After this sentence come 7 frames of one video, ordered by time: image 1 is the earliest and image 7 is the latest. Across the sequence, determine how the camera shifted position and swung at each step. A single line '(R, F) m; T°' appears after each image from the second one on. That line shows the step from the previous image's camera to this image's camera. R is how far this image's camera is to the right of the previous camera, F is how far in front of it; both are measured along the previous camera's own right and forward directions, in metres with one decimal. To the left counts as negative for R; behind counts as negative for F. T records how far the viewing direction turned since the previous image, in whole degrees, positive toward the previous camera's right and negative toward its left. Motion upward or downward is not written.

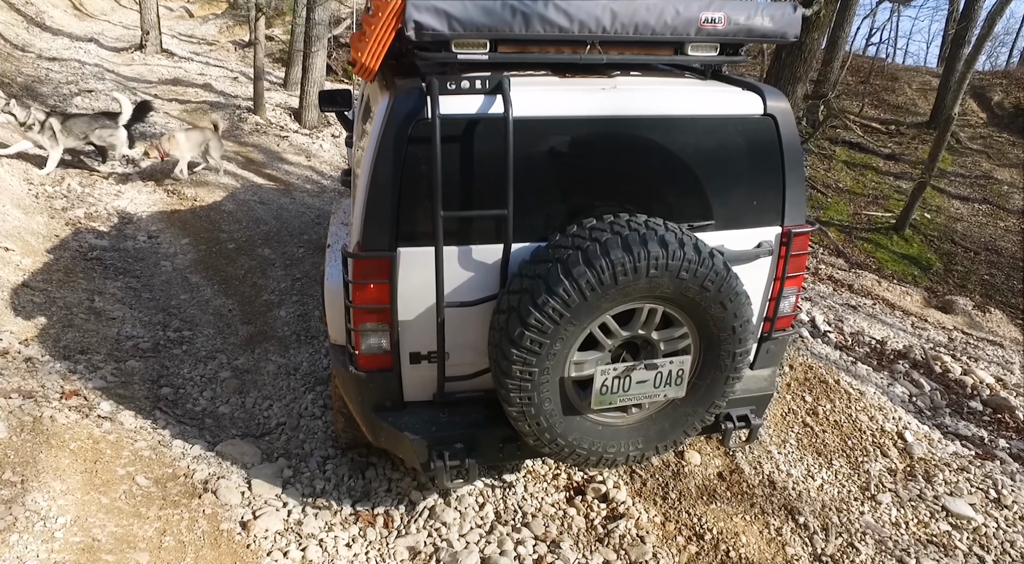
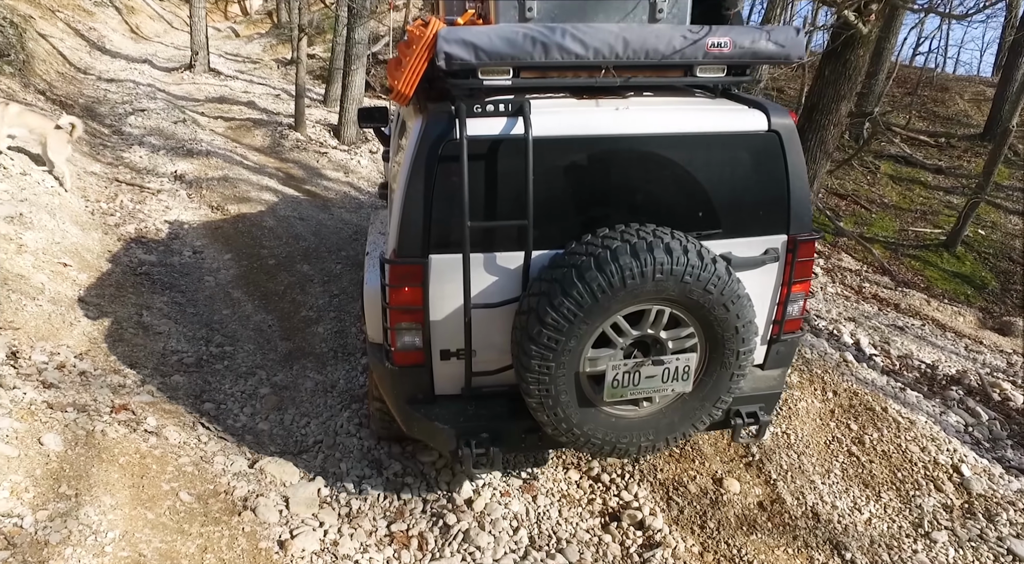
(0.0, 0.0) m; -3°
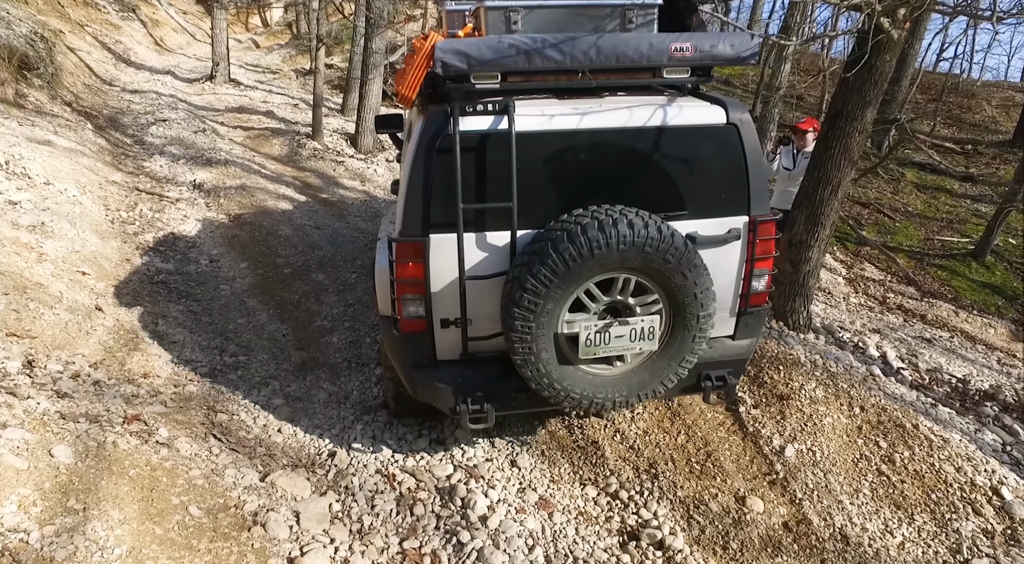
(0.0, +0.1) m; -2°
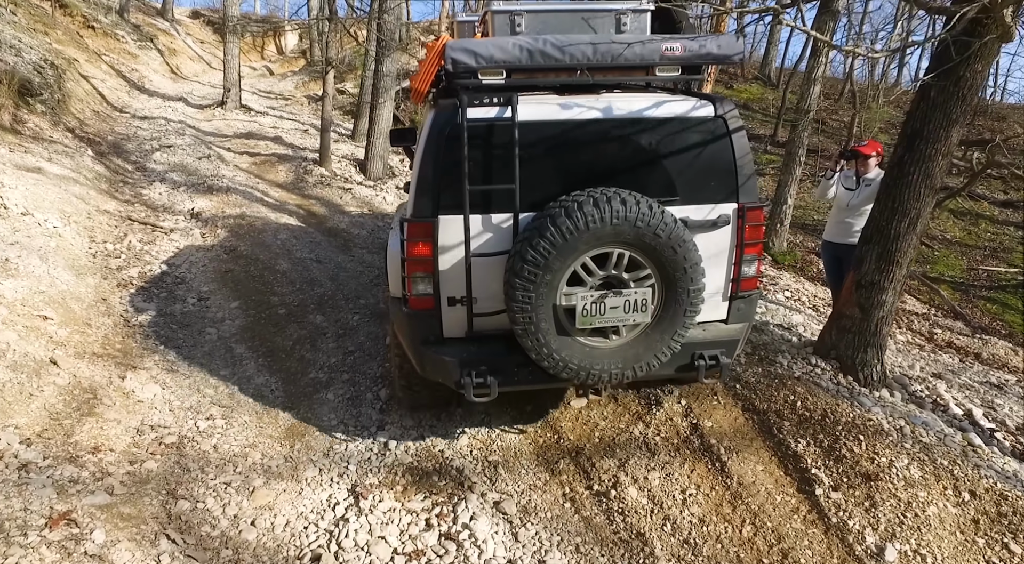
(-0.1, +0.6) m; -1°
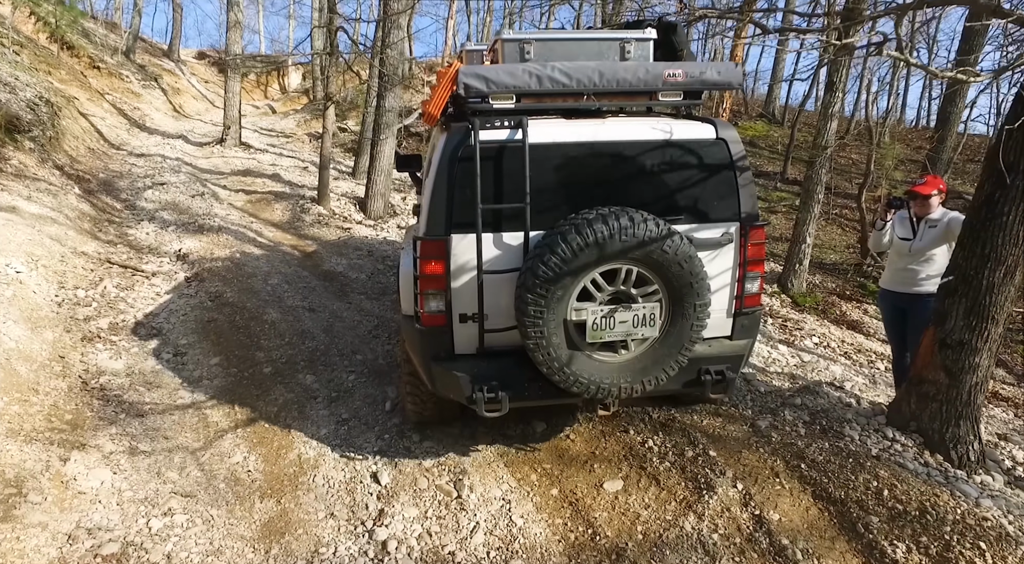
(-0.1, +0.6) m; 0°
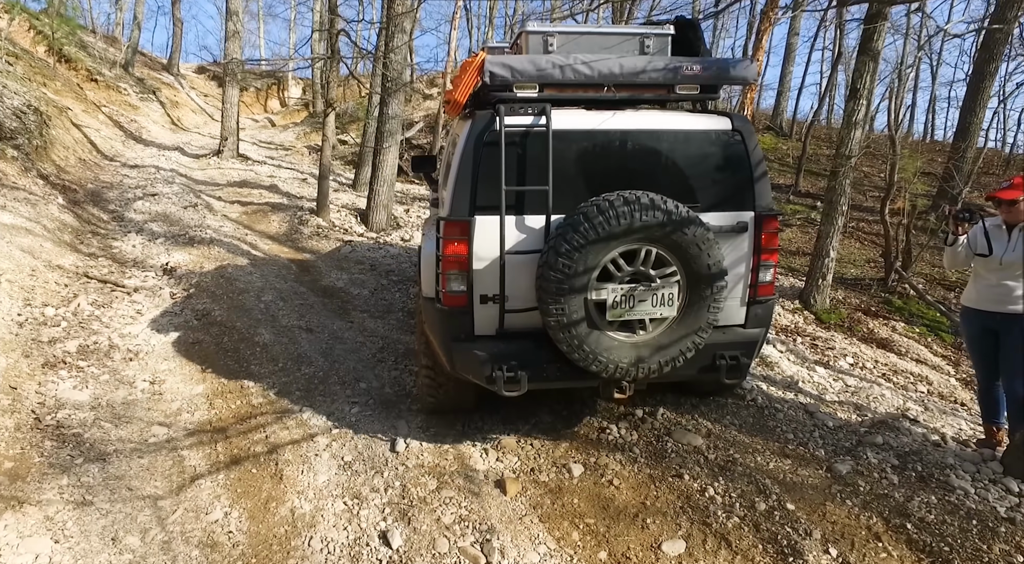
(-0.2, +0.6) m; 0°
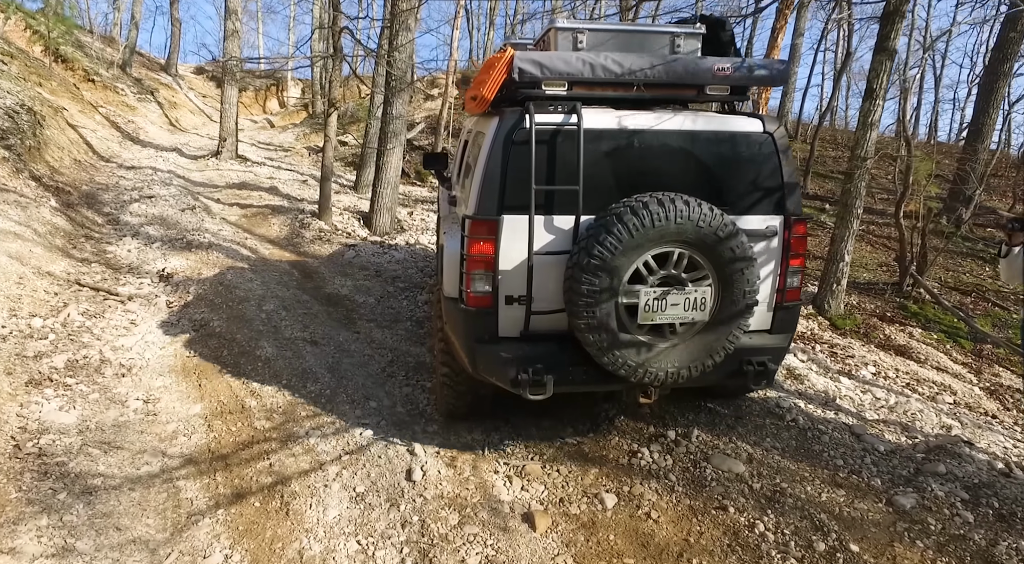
(-0.2, +0.3) m; 0°
